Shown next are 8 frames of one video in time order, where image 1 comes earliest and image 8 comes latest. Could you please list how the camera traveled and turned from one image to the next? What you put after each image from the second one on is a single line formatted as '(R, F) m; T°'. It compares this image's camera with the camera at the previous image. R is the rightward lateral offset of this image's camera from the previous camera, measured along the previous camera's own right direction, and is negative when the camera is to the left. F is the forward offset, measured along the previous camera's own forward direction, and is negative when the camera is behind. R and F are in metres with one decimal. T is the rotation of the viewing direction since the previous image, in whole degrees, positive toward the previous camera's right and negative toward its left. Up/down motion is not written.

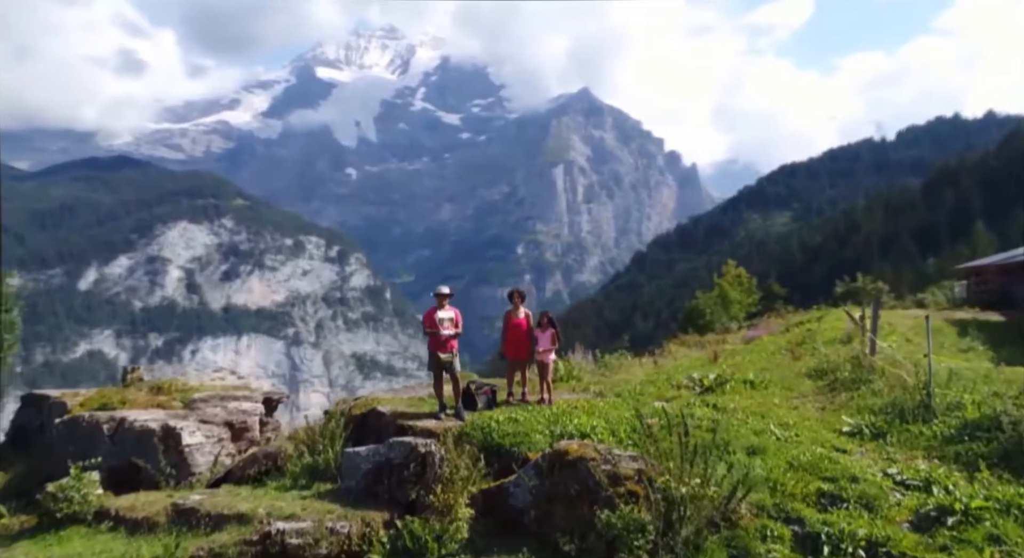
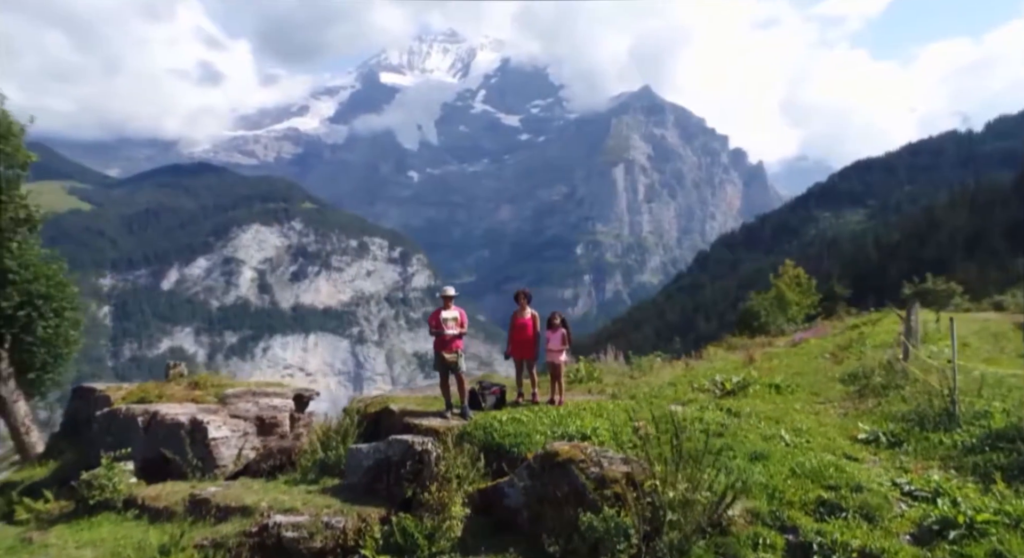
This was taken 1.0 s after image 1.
(+2.4, -0.1) m; -6°
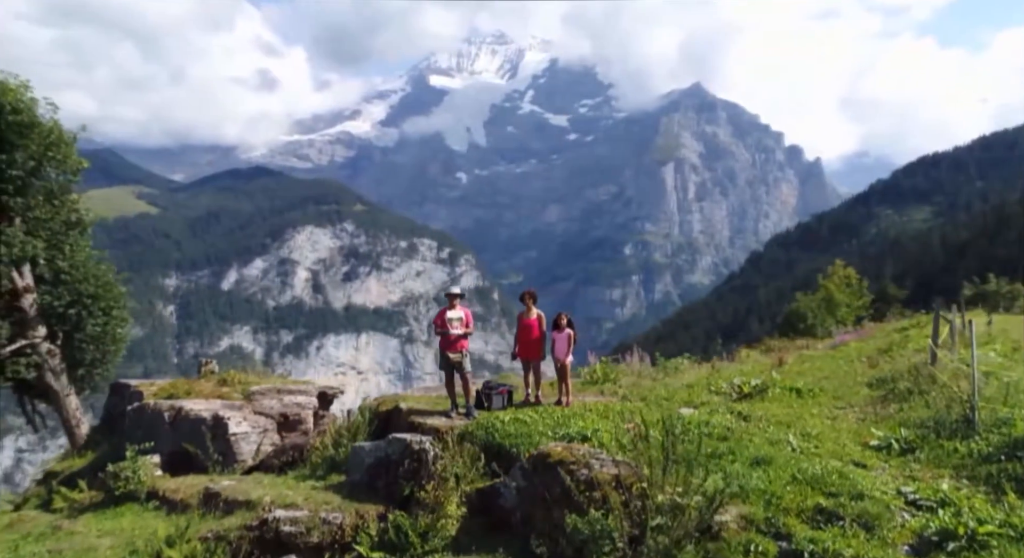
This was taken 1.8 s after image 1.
(+2.0, +0.1) m; -5°
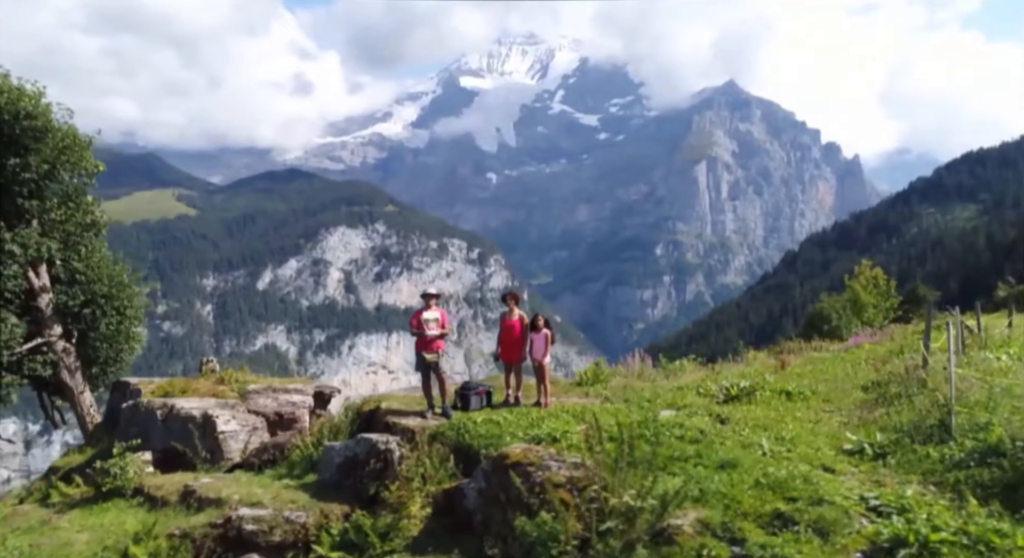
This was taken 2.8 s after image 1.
(+2.5, -0.1) m; -5°
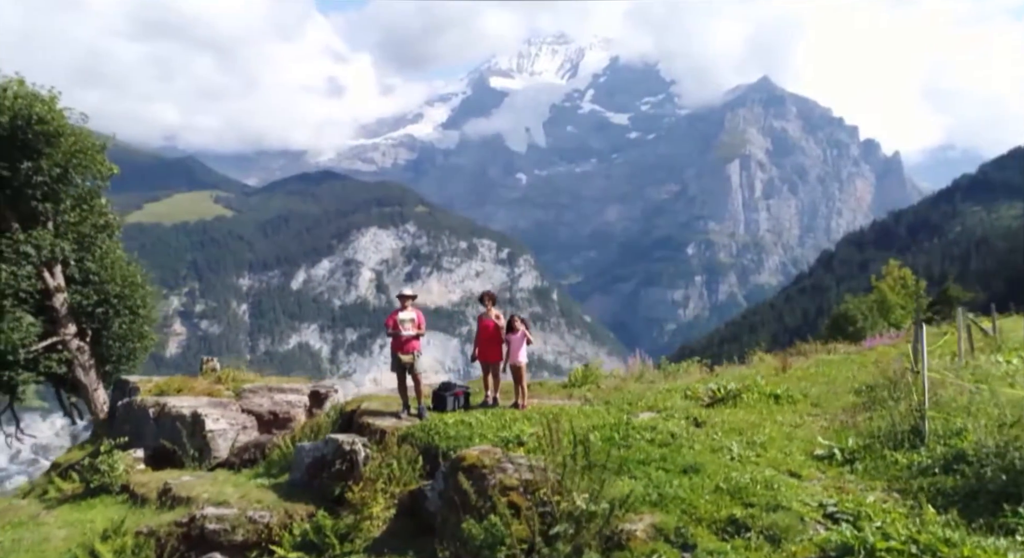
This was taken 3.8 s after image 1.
(+2.5, +0.1) m; -5°
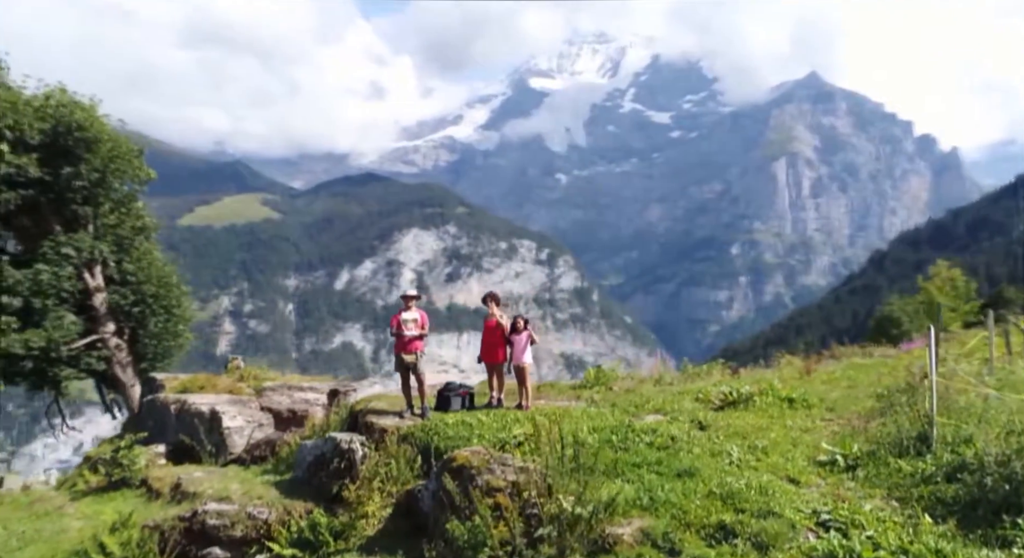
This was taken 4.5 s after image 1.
(+1.7, +0.2) m; -4°
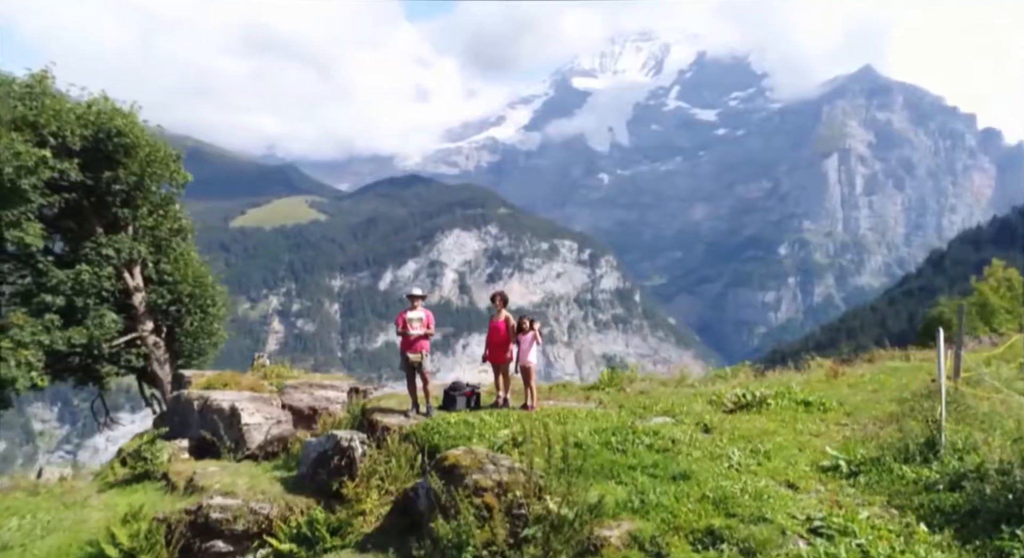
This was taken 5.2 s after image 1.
(+1.7, +0.2) m; -4°
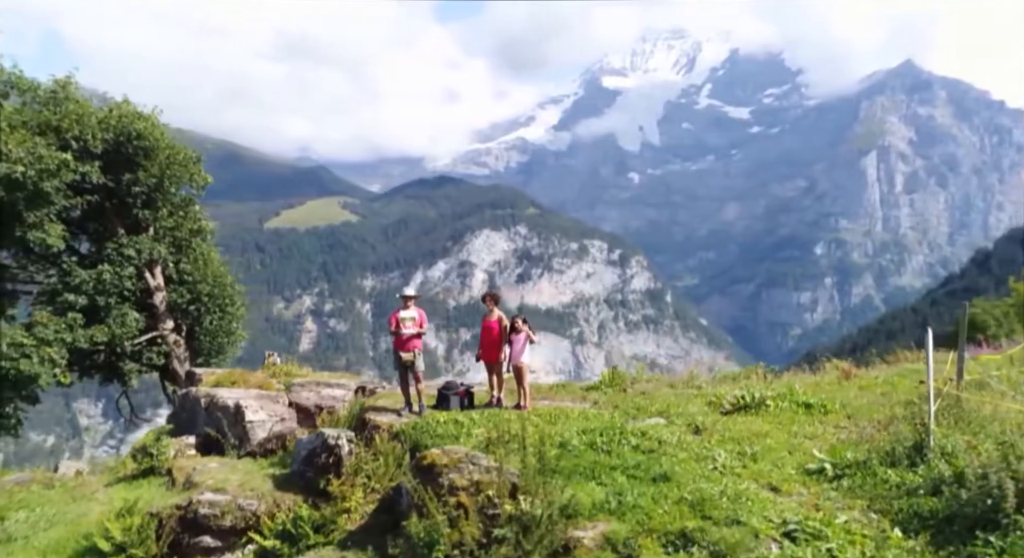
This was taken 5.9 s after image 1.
(+1.8, +0.3) m; -4°
